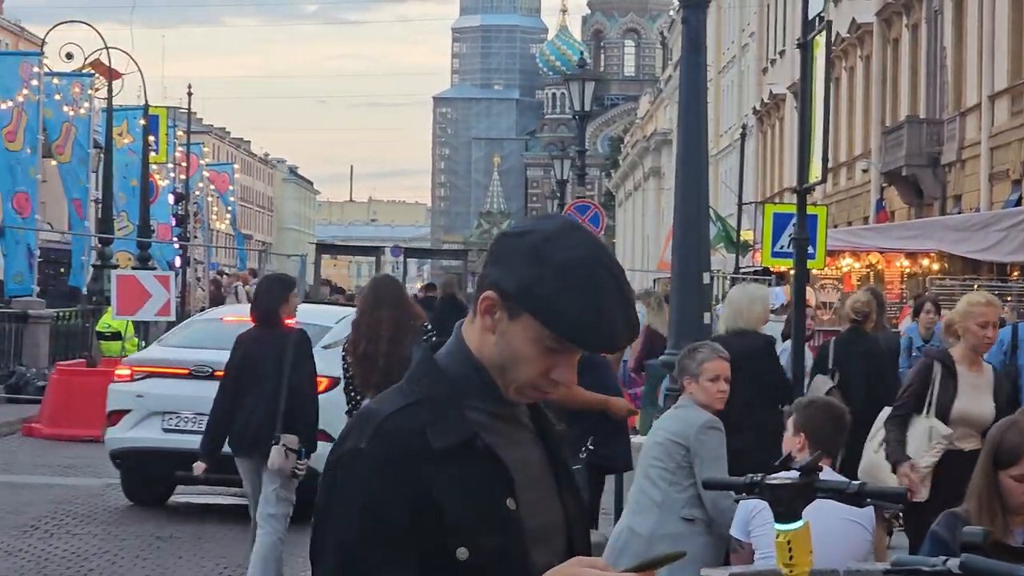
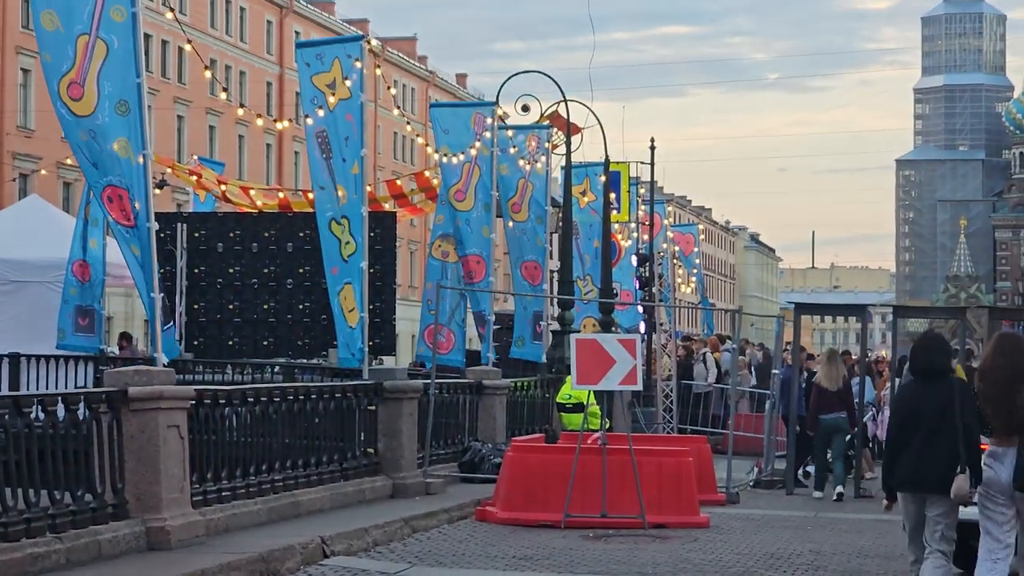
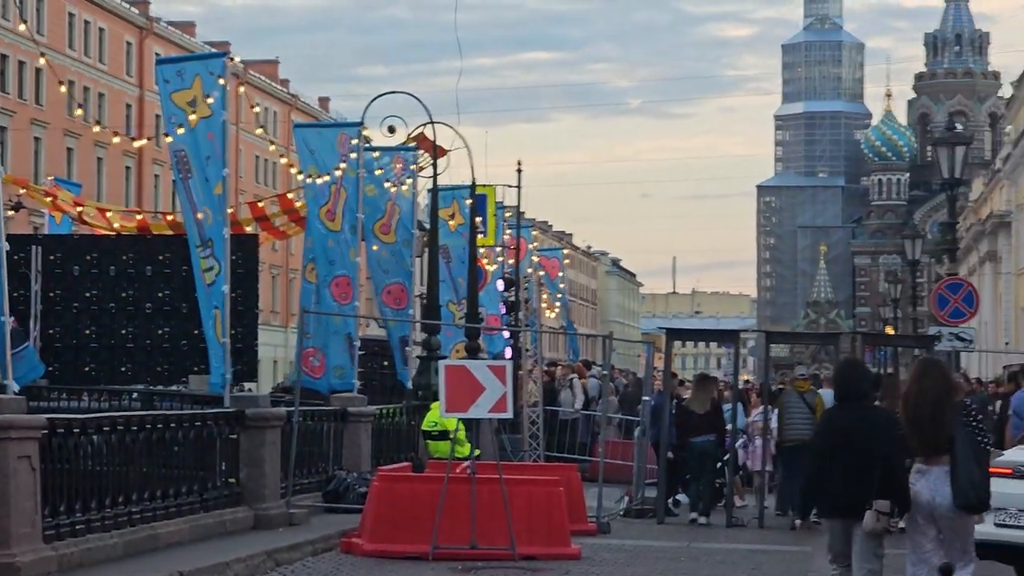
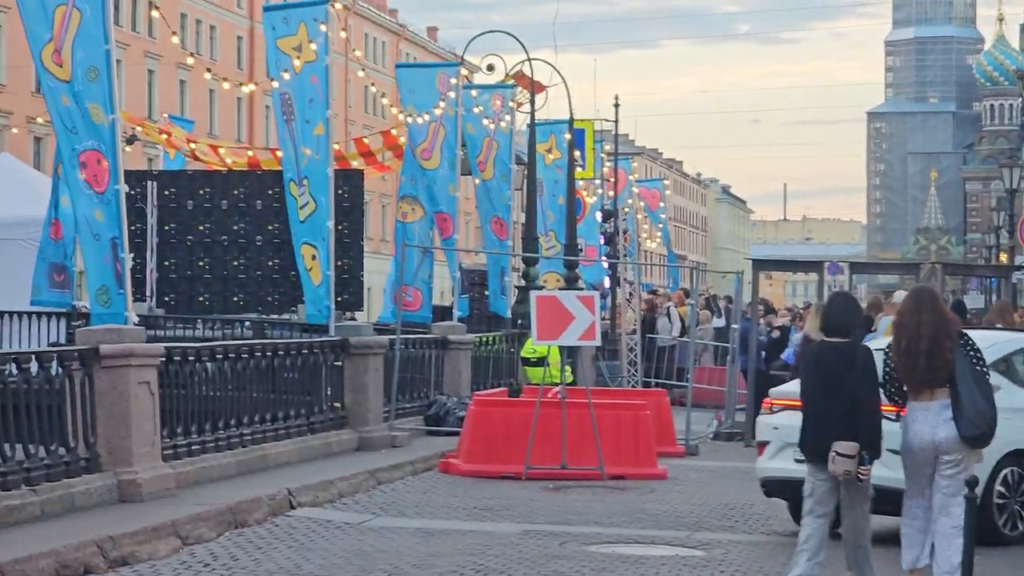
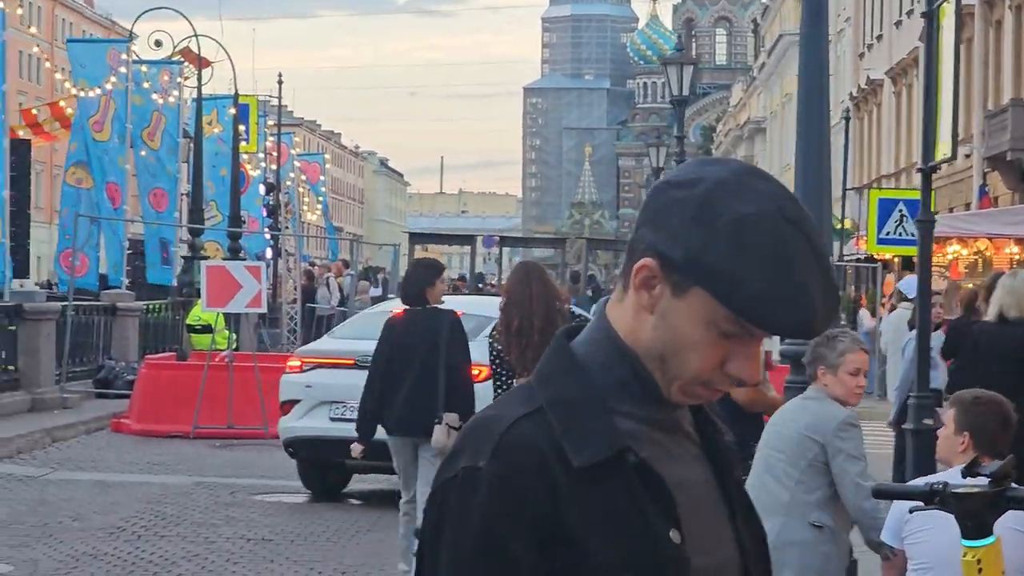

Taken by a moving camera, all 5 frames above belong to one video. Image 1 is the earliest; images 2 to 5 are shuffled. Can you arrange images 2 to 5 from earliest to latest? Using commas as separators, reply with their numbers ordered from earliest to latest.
5, 4, 2, 3
